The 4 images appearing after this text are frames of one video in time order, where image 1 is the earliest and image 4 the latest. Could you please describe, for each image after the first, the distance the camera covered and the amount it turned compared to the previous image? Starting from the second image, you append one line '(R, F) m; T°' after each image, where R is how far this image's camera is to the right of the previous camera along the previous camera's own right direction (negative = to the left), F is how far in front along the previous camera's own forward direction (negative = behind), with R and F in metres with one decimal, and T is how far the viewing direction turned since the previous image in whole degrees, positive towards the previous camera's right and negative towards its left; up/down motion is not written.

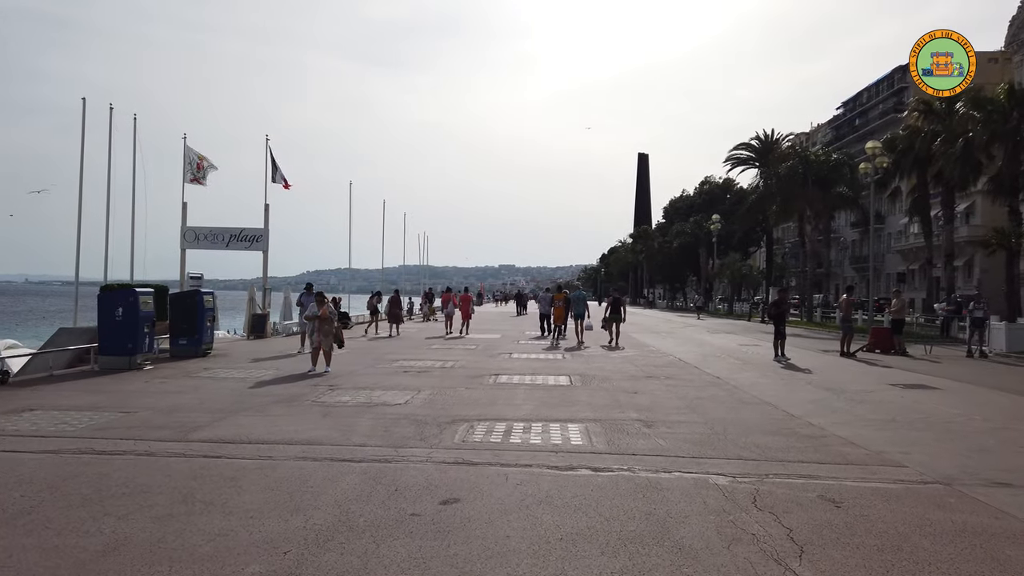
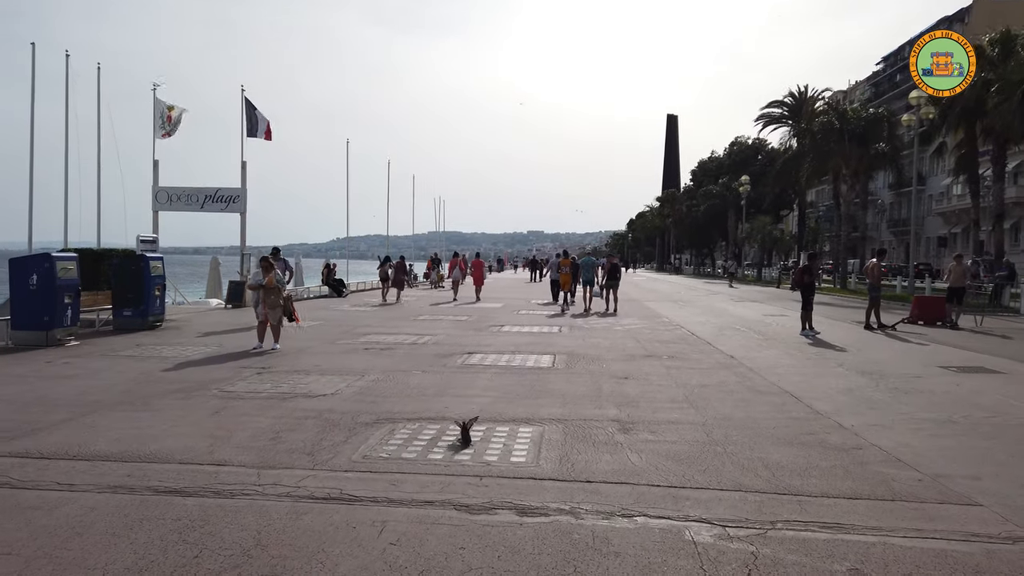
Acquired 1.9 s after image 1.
(+0.9, +2.3) m; -2°
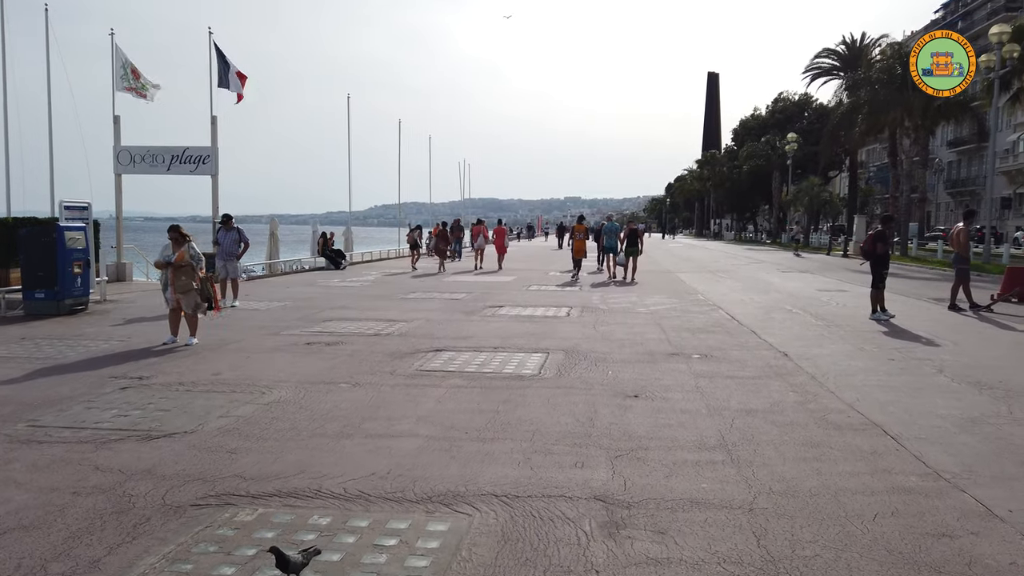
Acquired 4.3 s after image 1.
(+0.7, +3.2) m; -3°
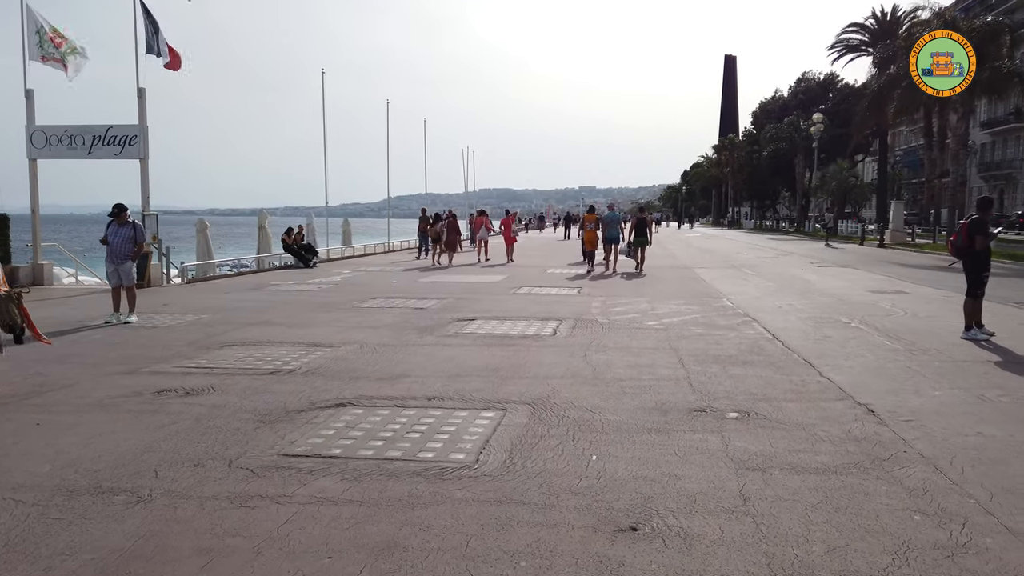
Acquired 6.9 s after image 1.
(+0.7, +3.5) m; -1°
